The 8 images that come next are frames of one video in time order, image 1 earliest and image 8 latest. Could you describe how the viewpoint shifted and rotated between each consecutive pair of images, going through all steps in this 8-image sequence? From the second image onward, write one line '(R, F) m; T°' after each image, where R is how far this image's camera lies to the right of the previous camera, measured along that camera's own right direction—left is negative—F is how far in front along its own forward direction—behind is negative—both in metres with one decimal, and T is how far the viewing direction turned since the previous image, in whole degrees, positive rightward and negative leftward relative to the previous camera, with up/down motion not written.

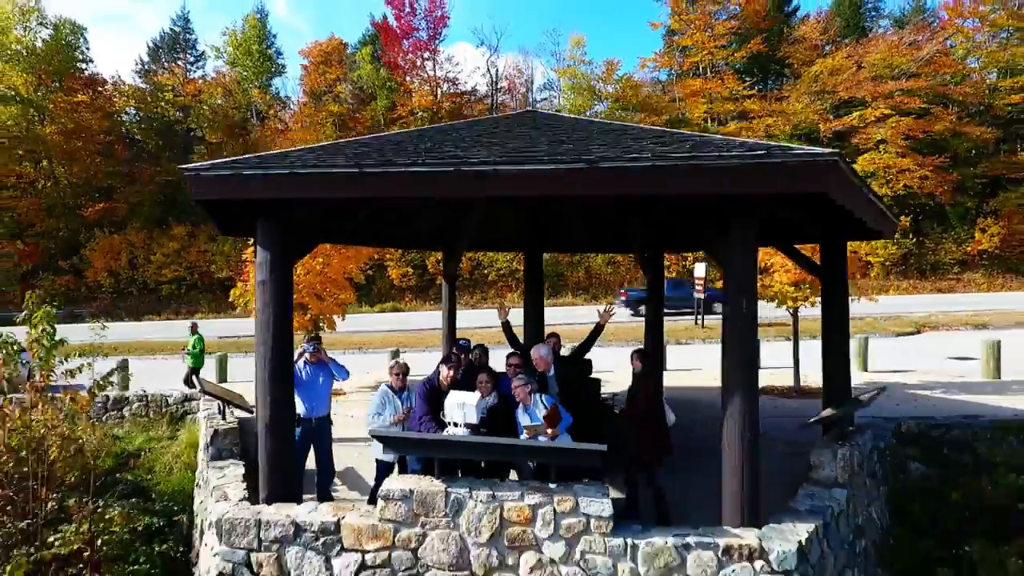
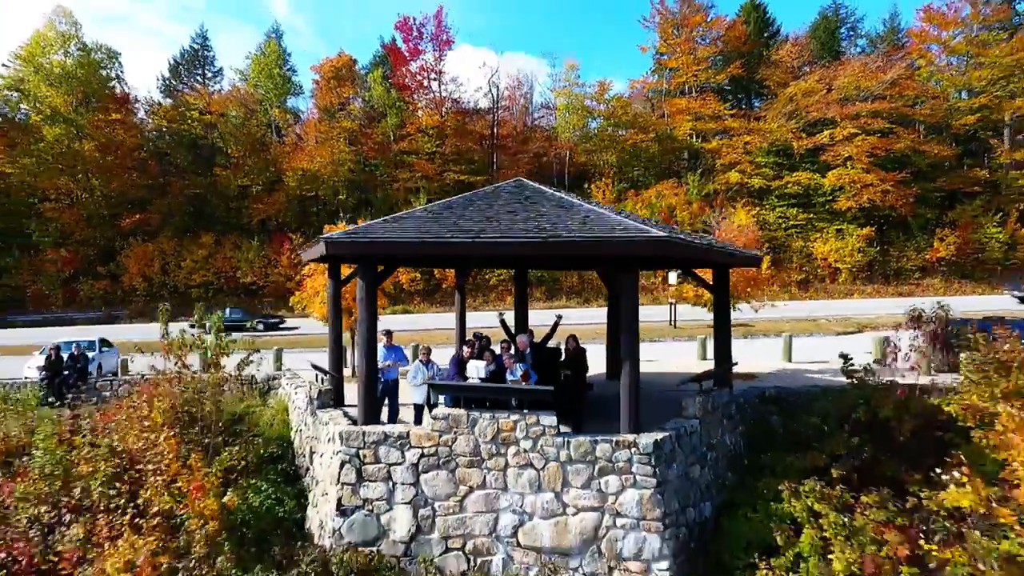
(+0.1, -1.7) m; 0°
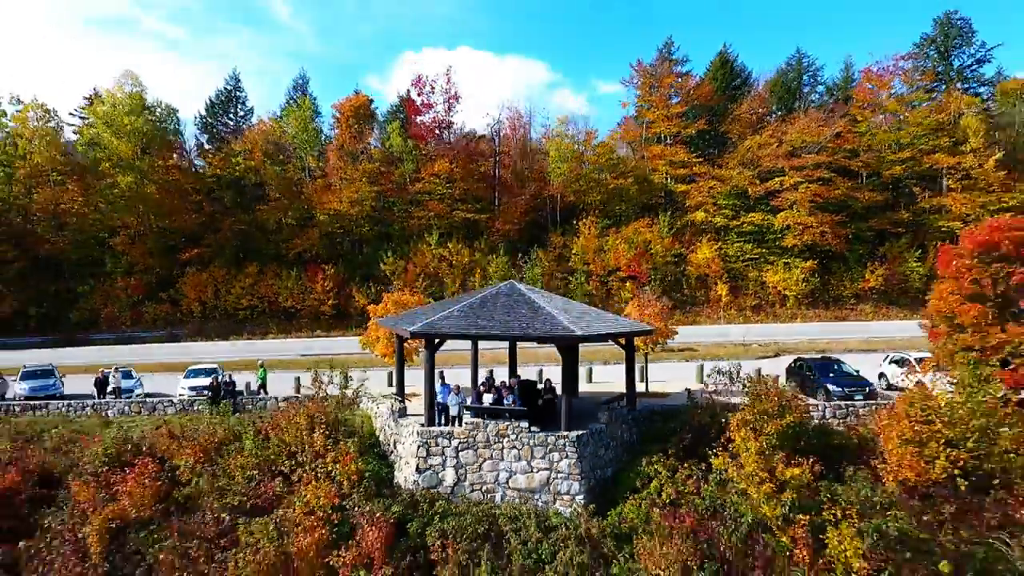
(+0.1, -3.7) m; 0°
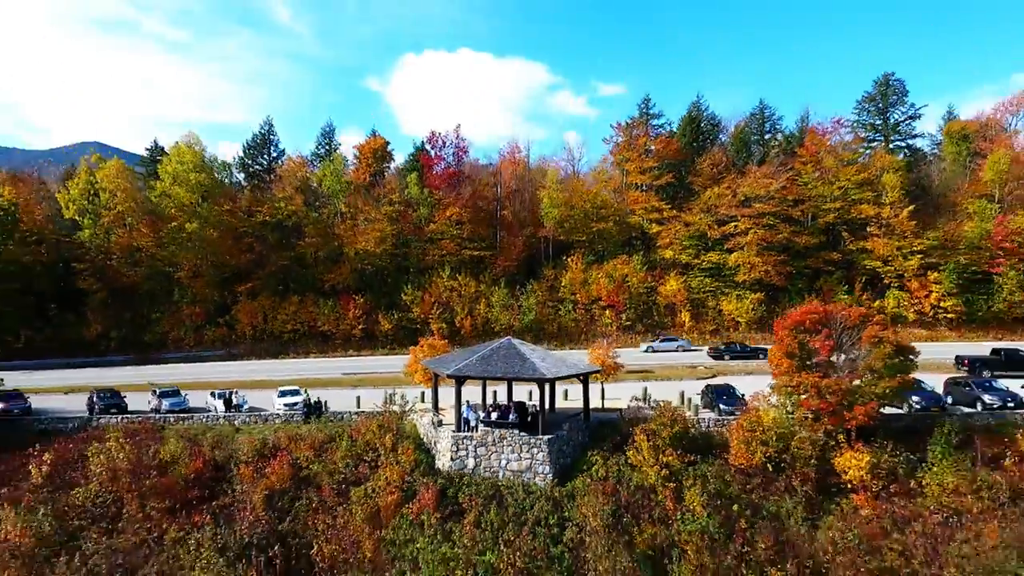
(+0.1, -4.9) m; 0°
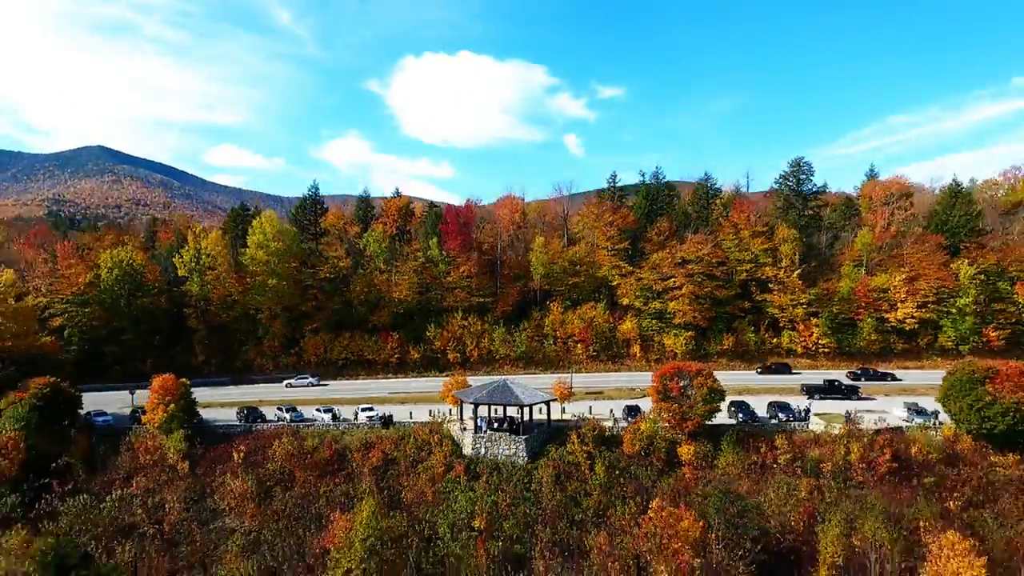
(+0.2, -10.1) m; 0°
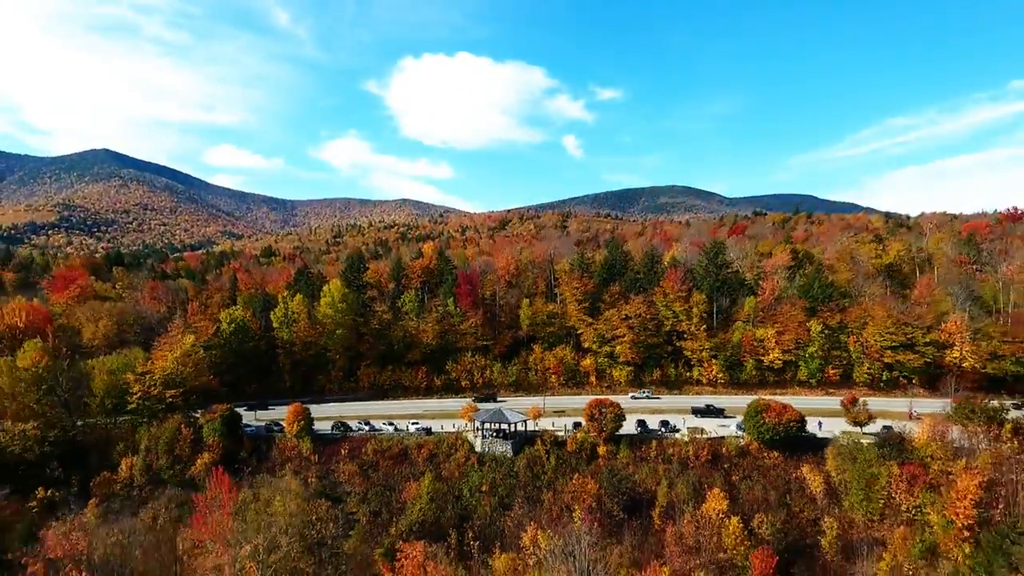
(+0.4, -16.6) m; 0°
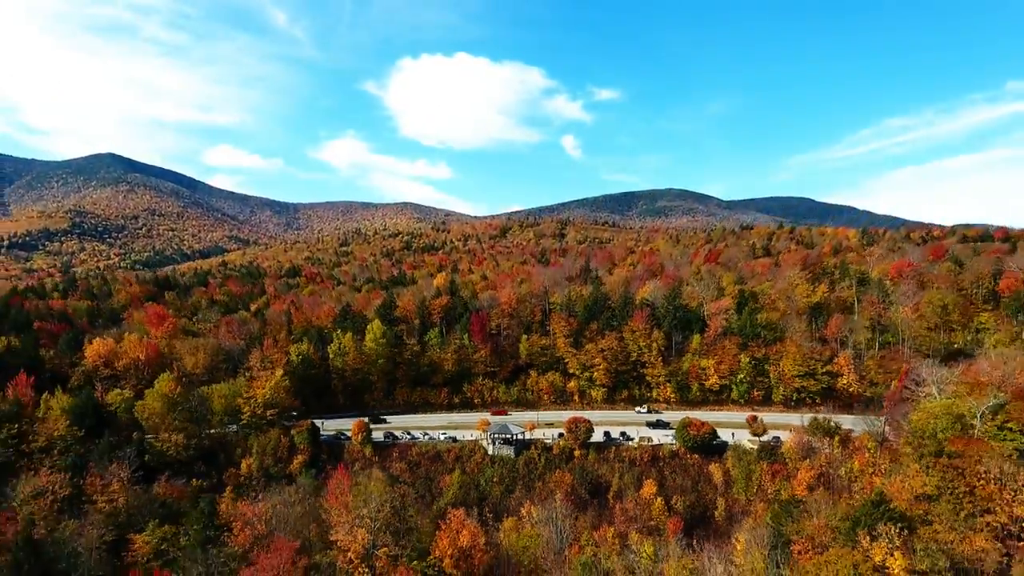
(-0.2, -16.5) m; 0°
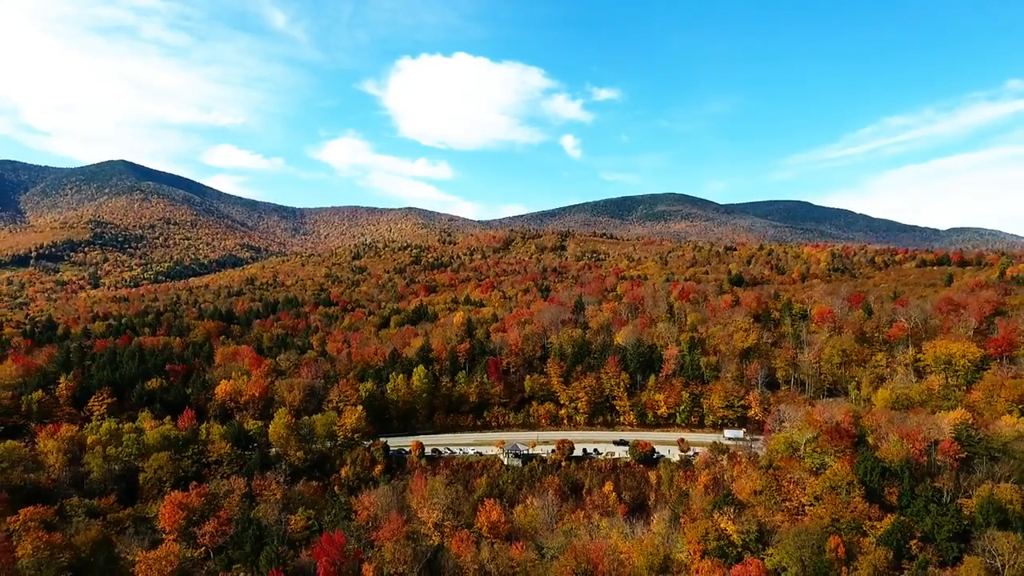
(-0.9, -27.5) m; 0°
